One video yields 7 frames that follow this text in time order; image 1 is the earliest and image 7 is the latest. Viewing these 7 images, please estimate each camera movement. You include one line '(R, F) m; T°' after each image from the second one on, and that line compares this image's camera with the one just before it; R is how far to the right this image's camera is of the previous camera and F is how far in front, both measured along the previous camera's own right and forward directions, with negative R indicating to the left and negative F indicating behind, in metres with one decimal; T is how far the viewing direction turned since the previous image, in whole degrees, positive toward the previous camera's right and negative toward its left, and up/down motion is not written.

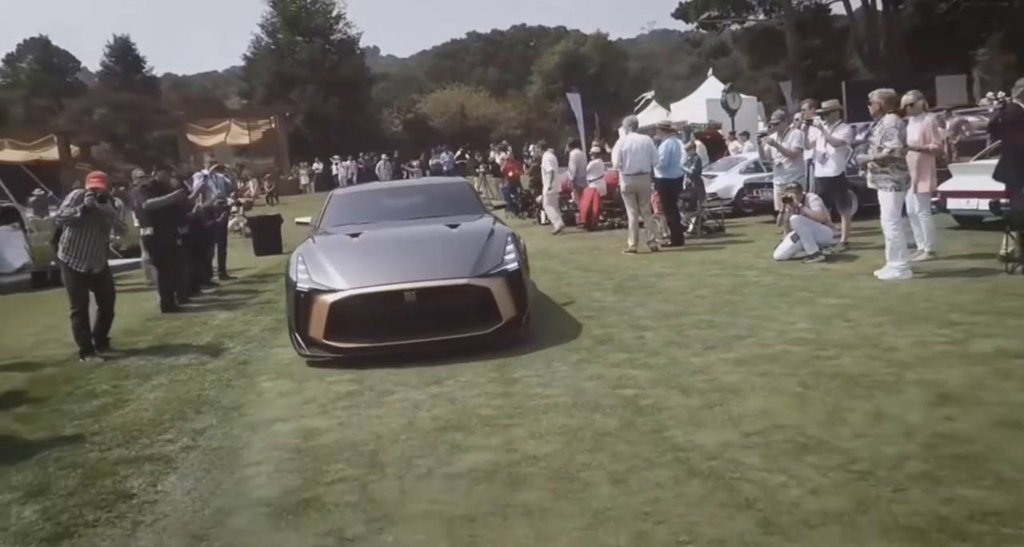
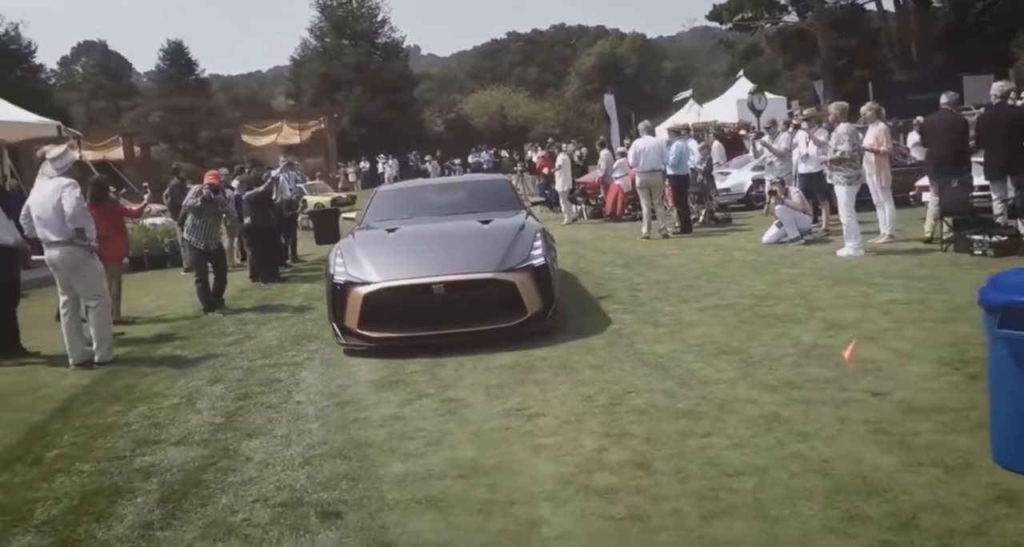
(+0.2, -2.2) m; -2°
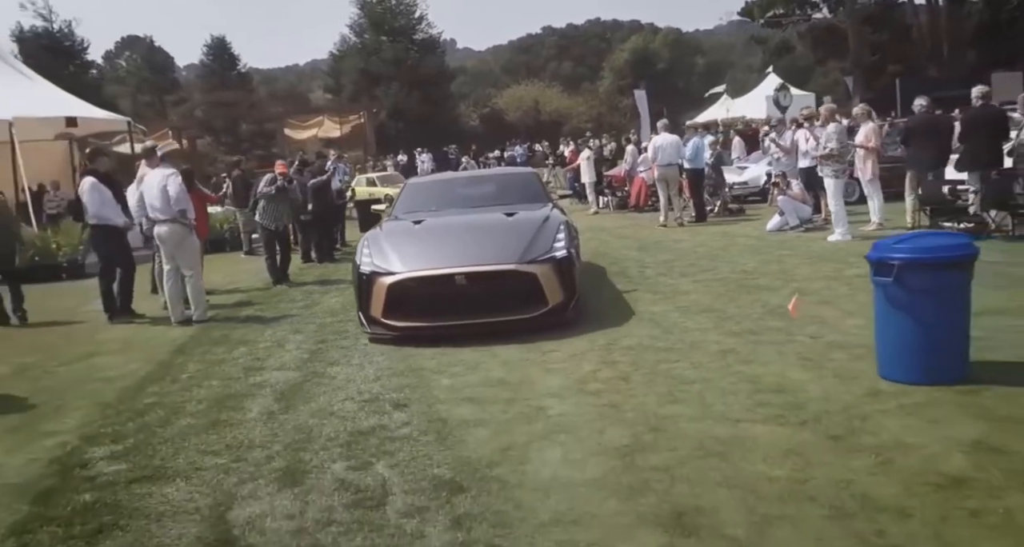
(+0.1, -1.6) m; -2°
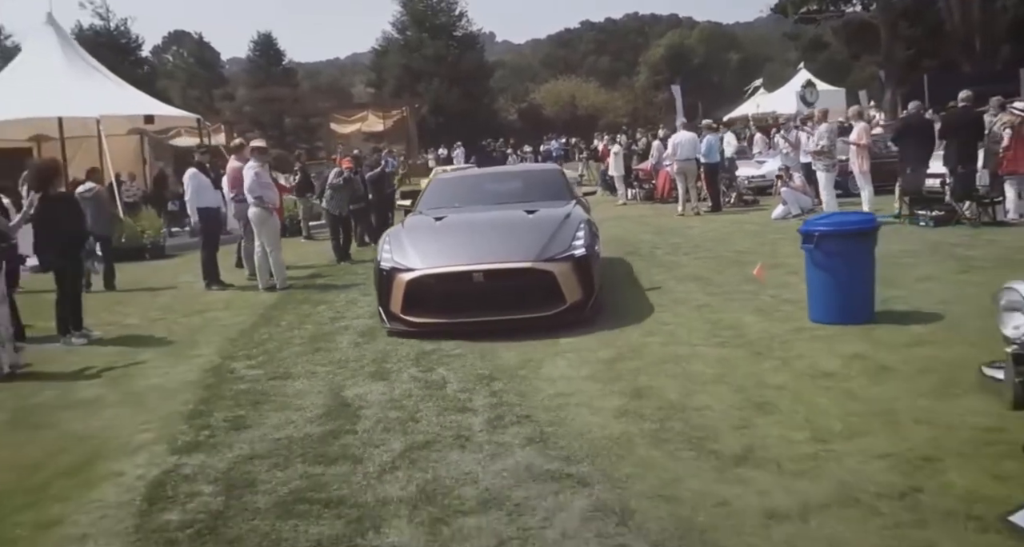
(+0.1, -1.9) m; -2°
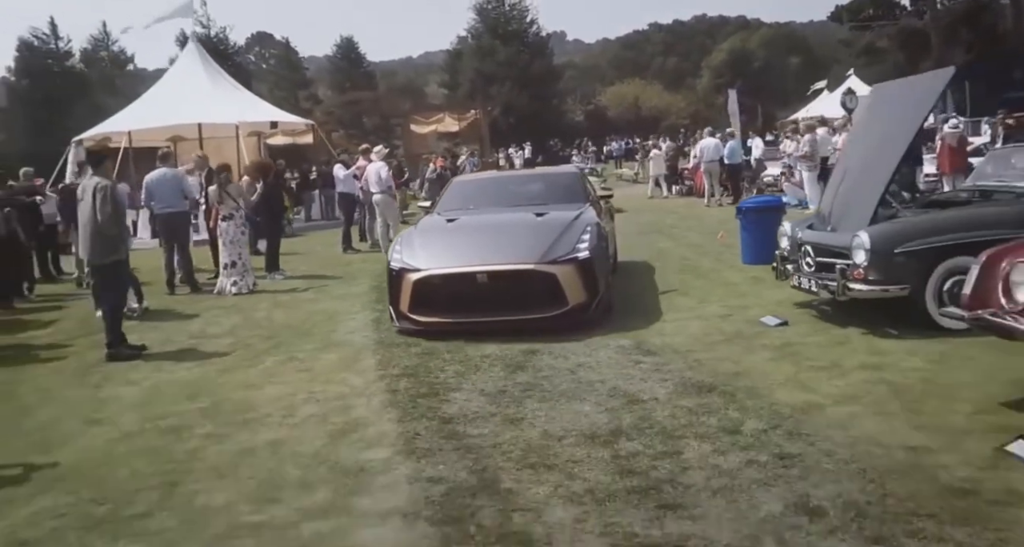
(+0.3, -4.4) m; -4°
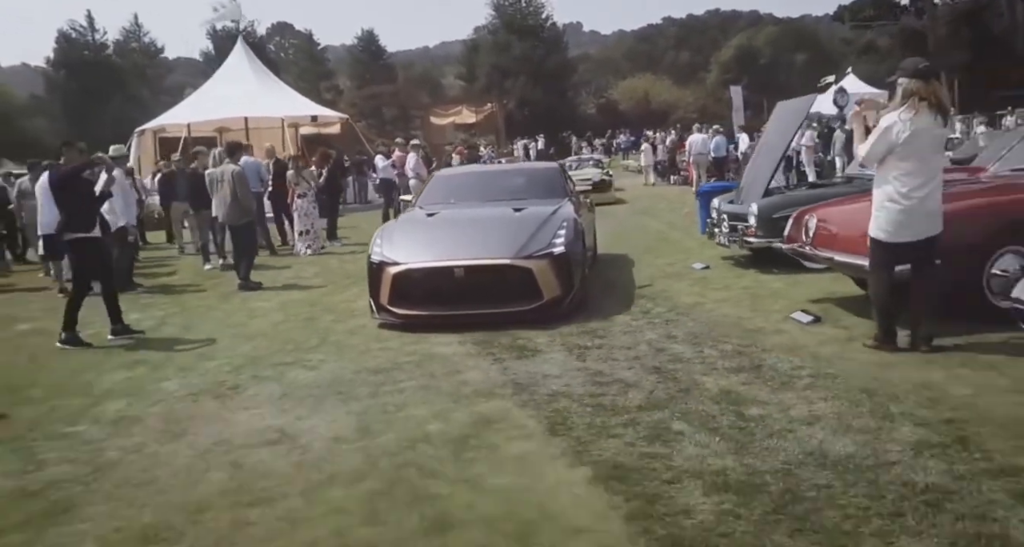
(+0.1, -3.4) m; -1°
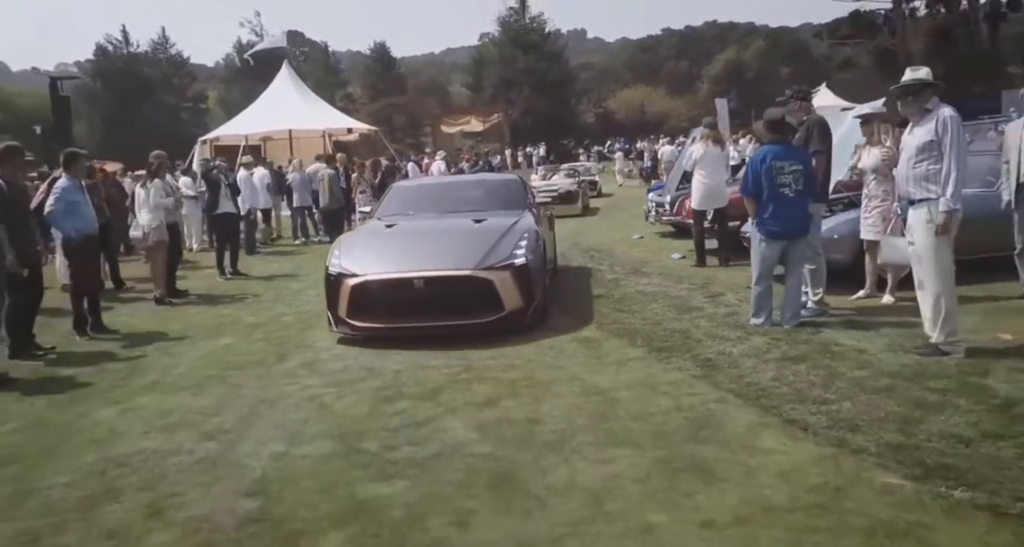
(0.0, -5.7) m; 0°
